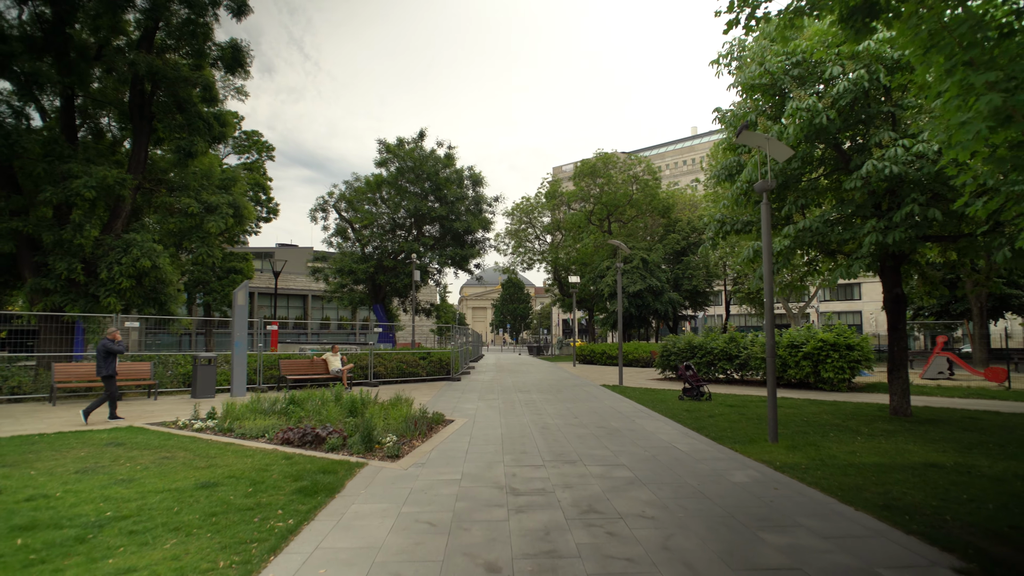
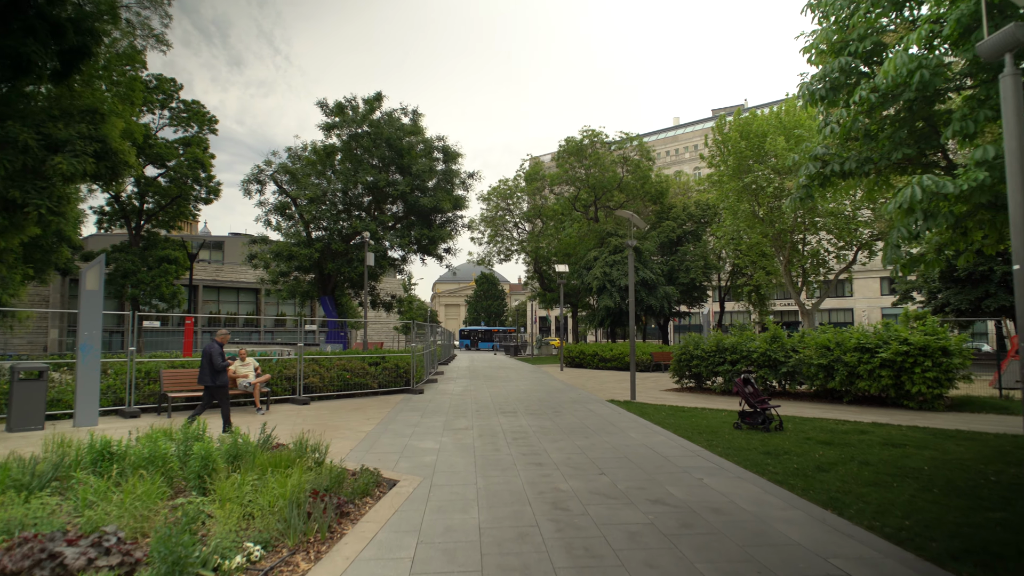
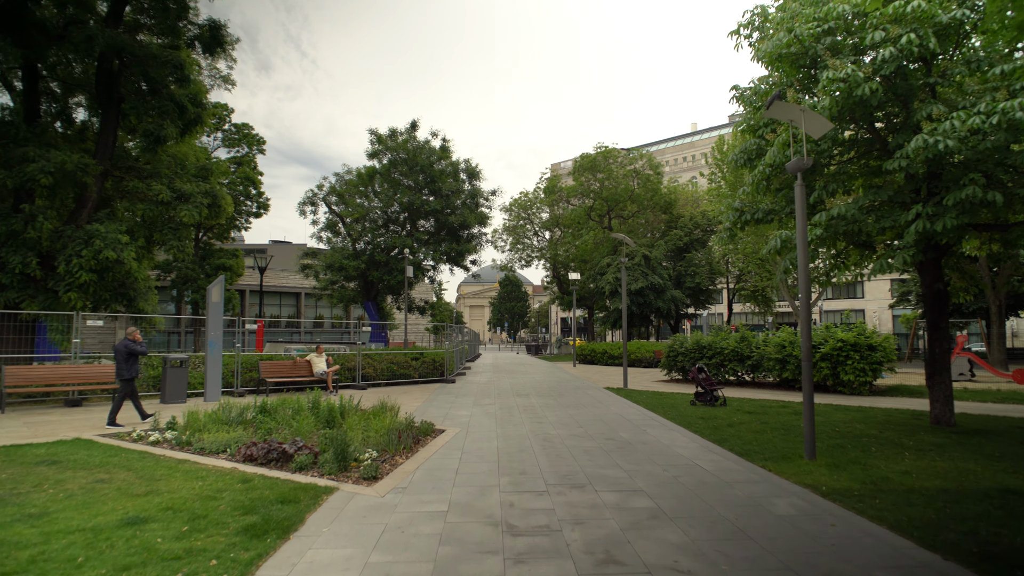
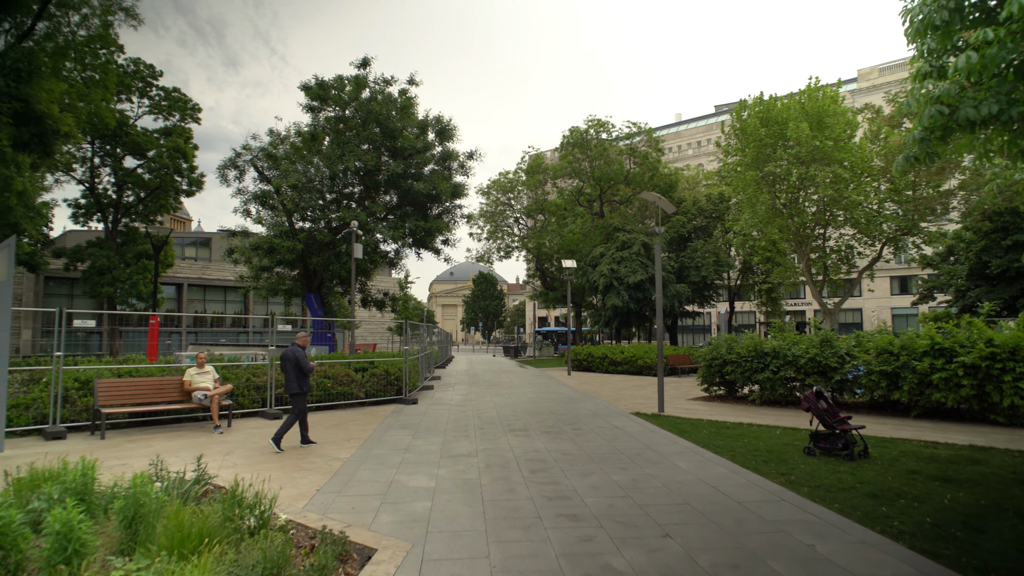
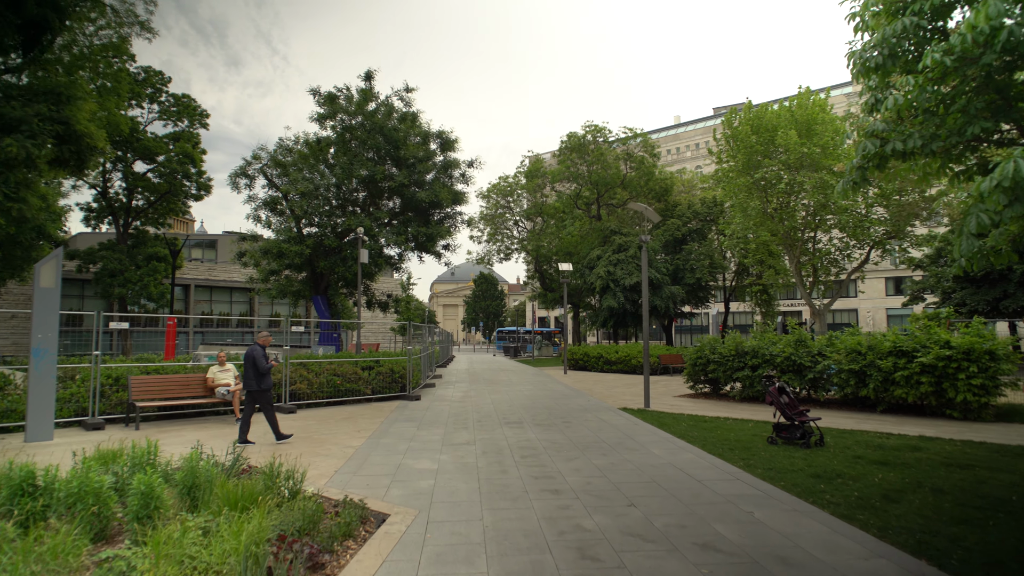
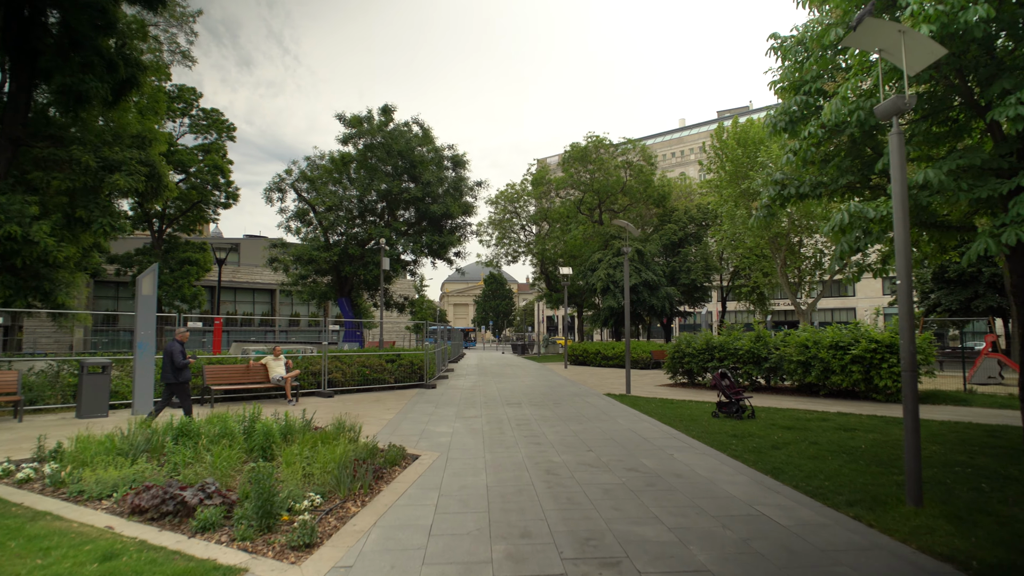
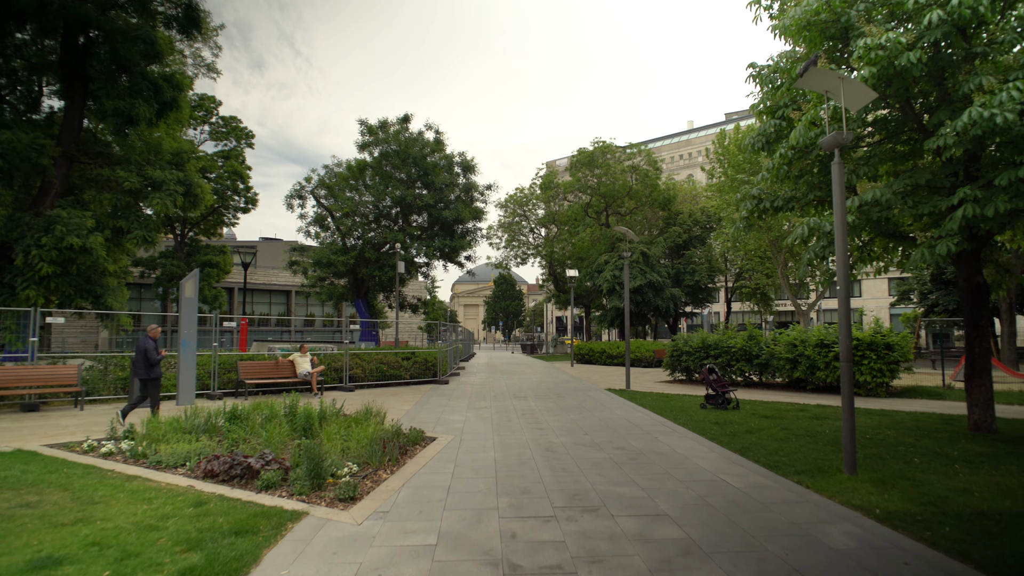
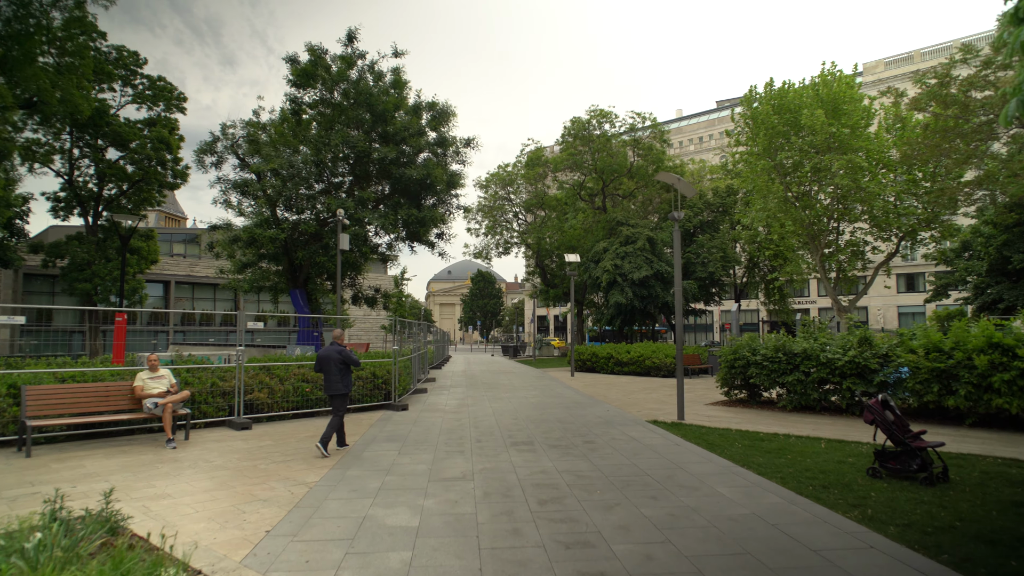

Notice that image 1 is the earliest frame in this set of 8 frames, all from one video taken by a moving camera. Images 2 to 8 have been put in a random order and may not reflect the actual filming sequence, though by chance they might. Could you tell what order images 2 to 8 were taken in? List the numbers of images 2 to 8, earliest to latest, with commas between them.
3, 7, 6, 2, 5, 4, 8
